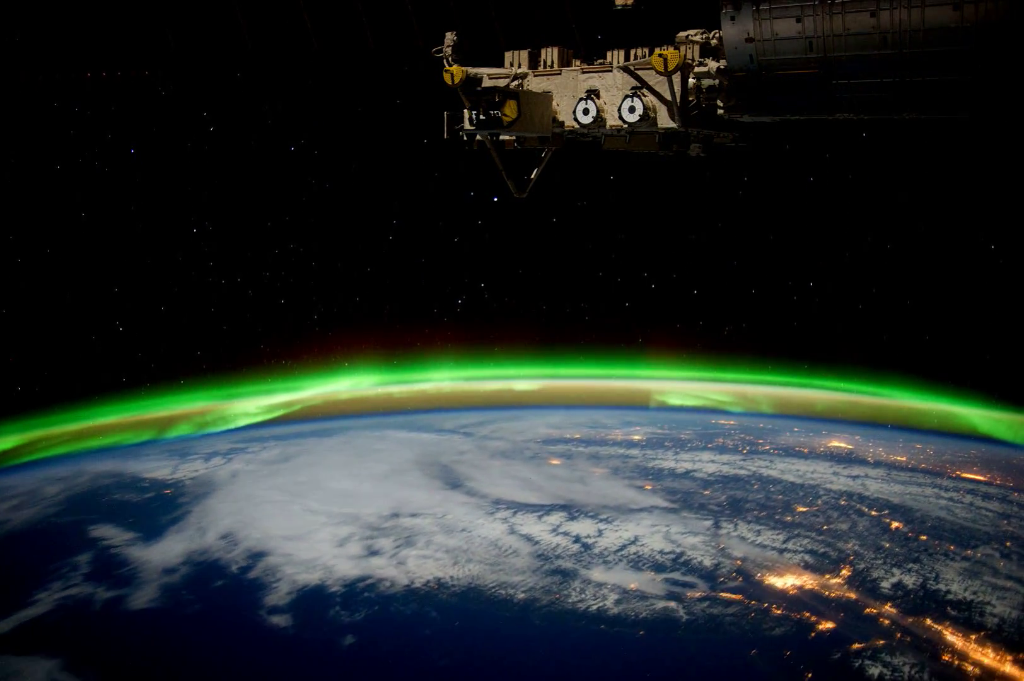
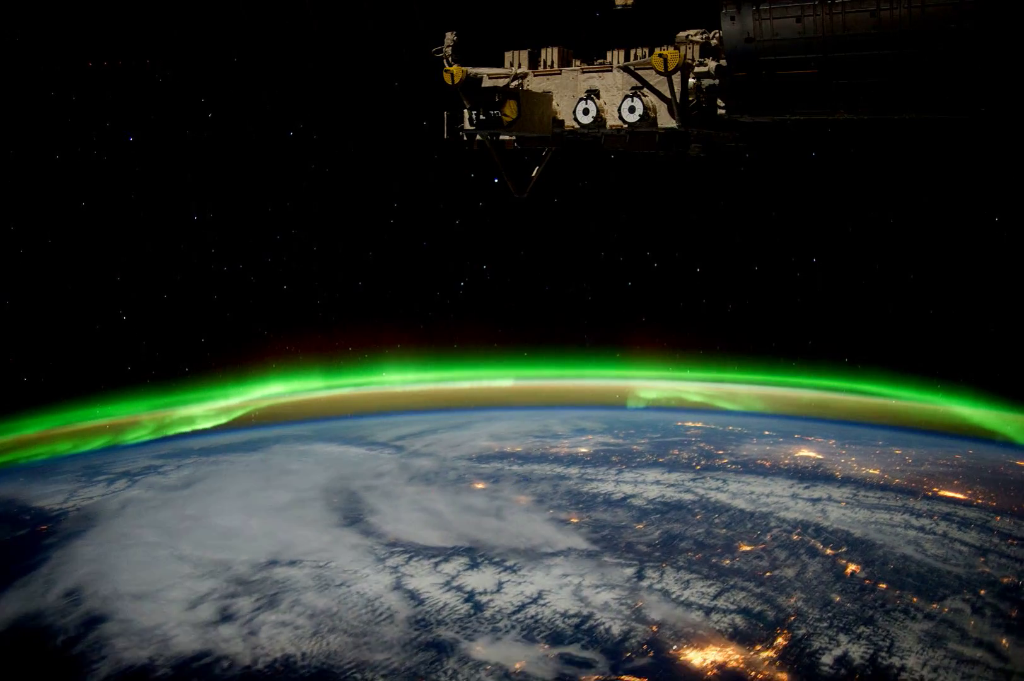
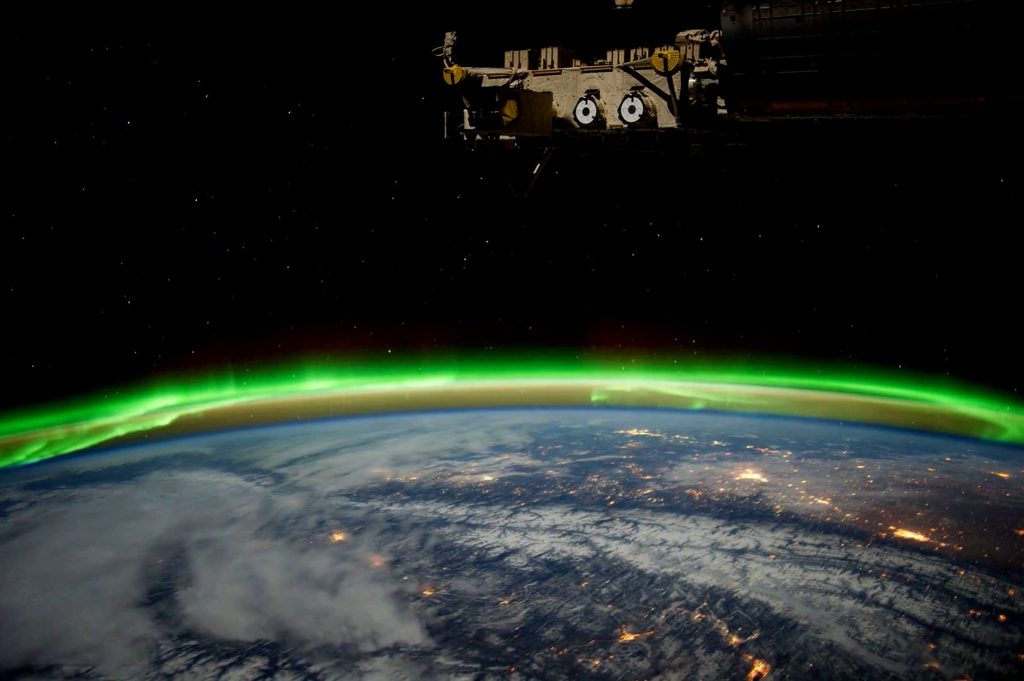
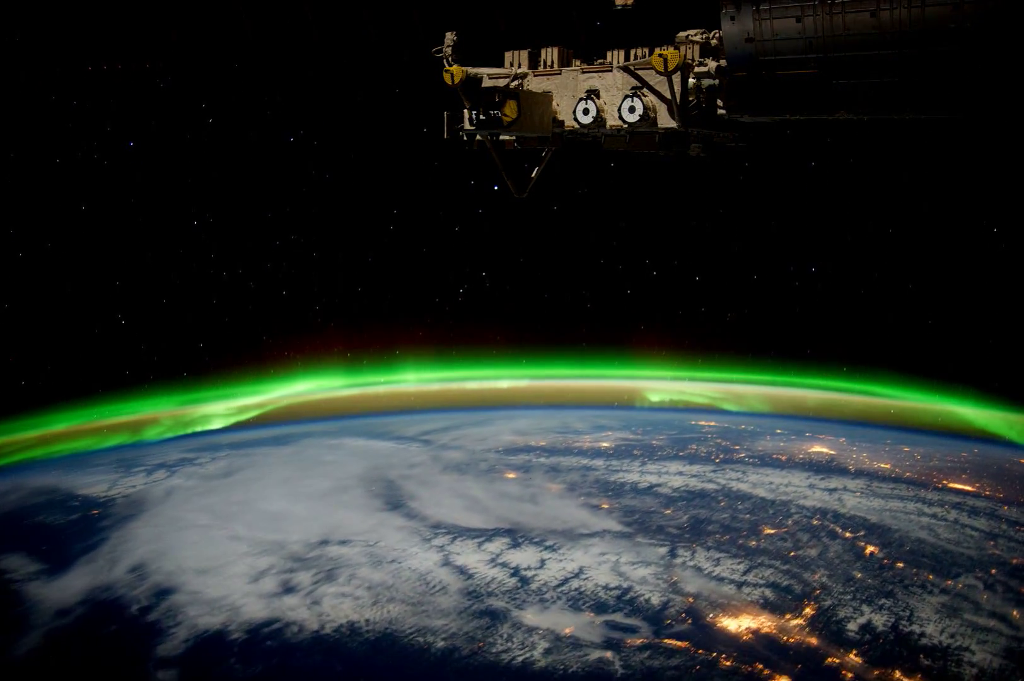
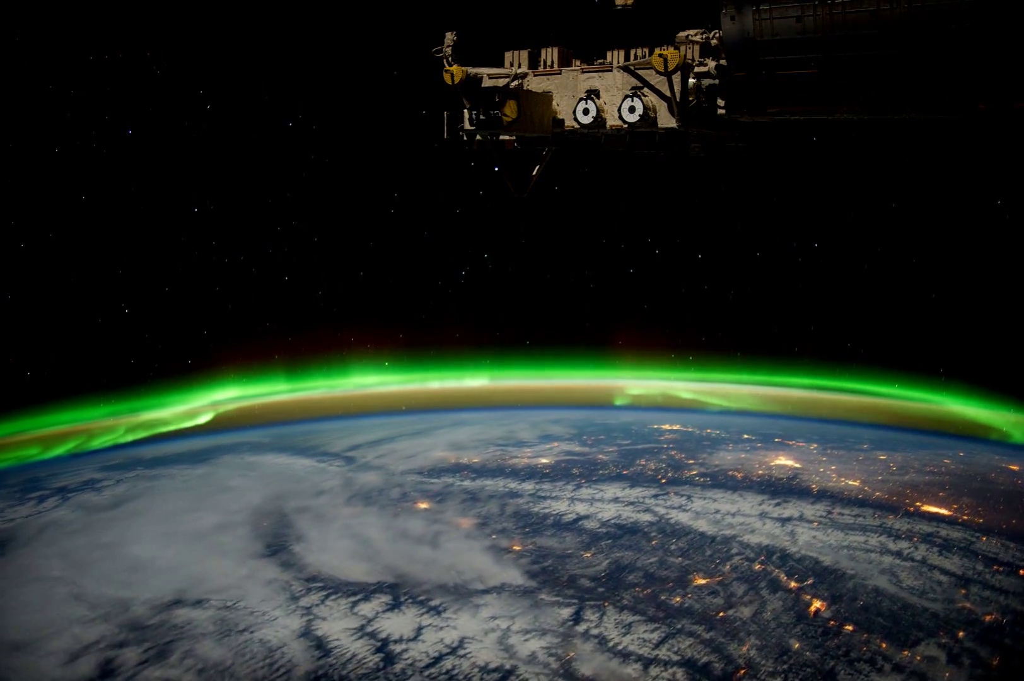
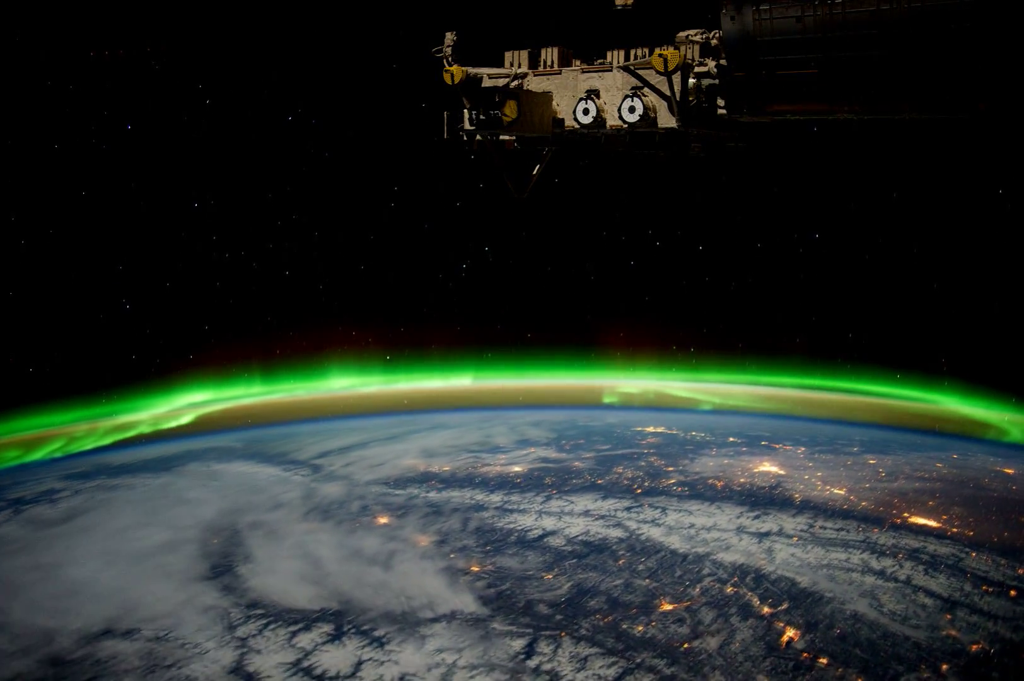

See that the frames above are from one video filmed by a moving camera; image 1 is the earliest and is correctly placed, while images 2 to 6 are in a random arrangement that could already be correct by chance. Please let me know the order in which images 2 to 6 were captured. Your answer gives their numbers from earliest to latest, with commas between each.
4, 2, 5, 6, 3
